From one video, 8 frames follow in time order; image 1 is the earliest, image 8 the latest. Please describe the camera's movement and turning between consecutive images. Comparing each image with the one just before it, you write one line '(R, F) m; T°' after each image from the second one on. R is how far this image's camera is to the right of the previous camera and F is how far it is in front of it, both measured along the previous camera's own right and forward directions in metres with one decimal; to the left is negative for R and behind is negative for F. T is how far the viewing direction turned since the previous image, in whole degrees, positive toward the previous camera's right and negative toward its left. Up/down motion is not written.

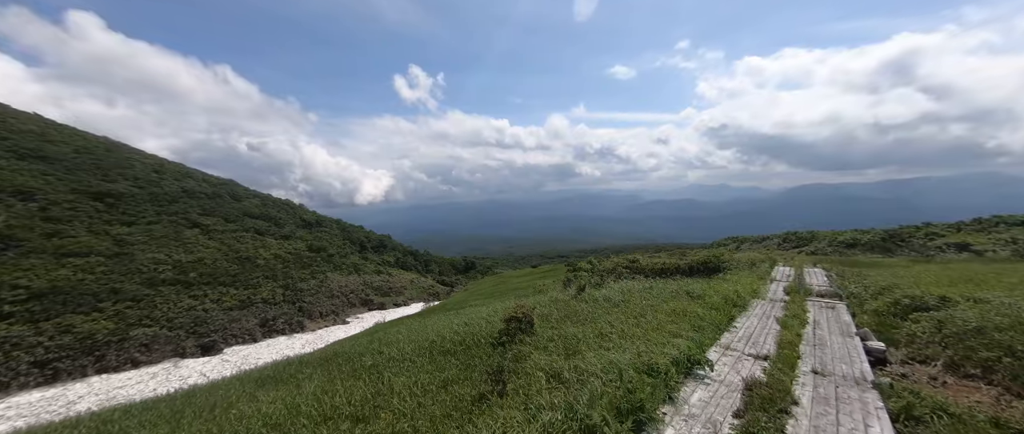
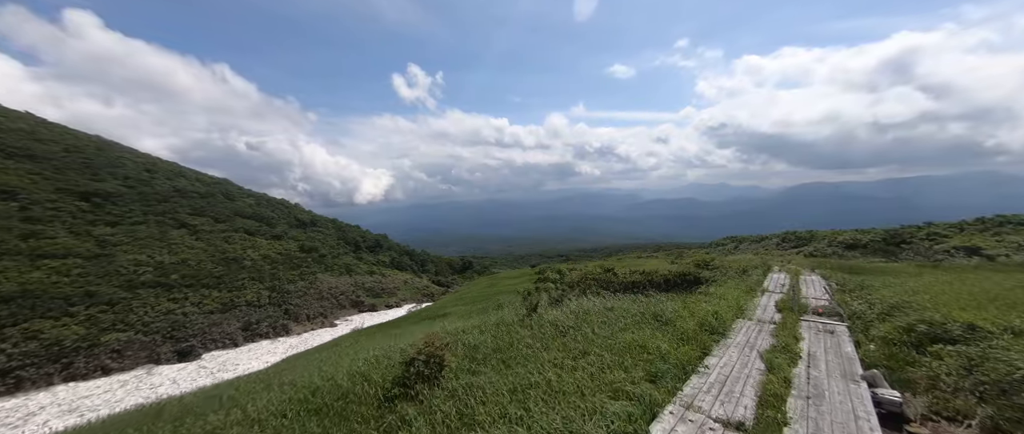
(+1.5, +1.7) m; 0°
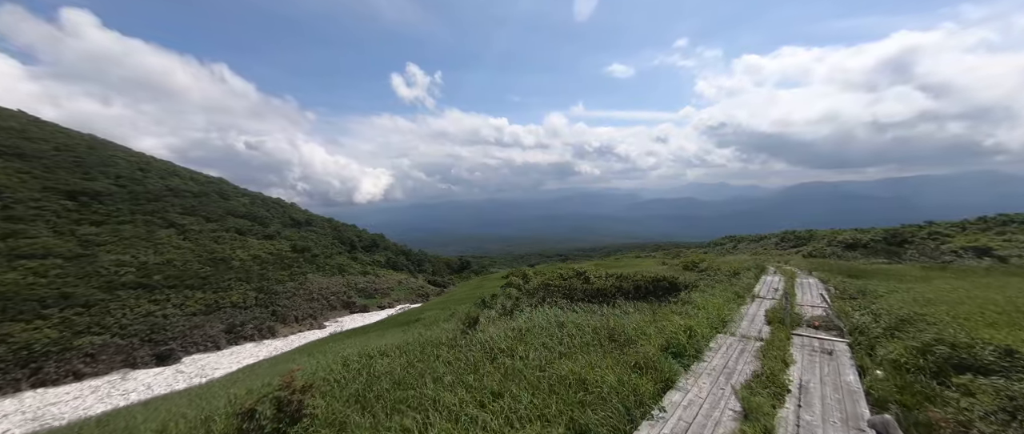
(+1.3, +1.5) m; 0°
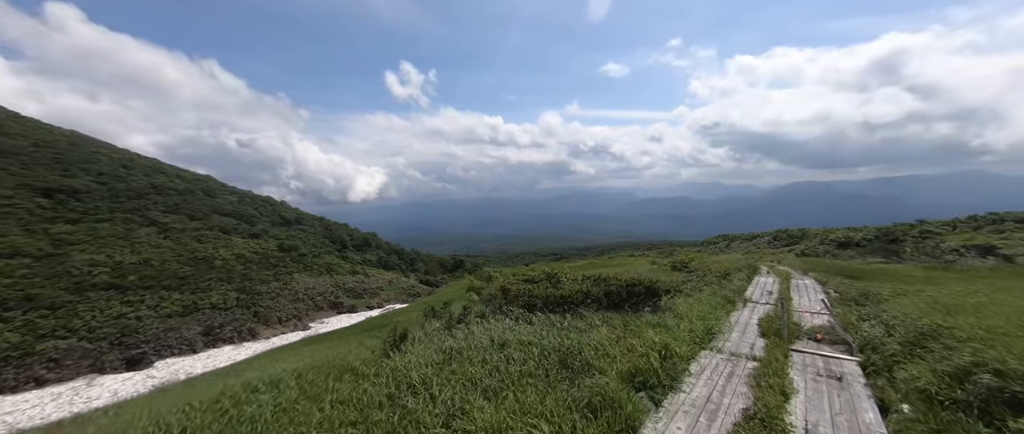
(+1.0, +1.5) m; +1°
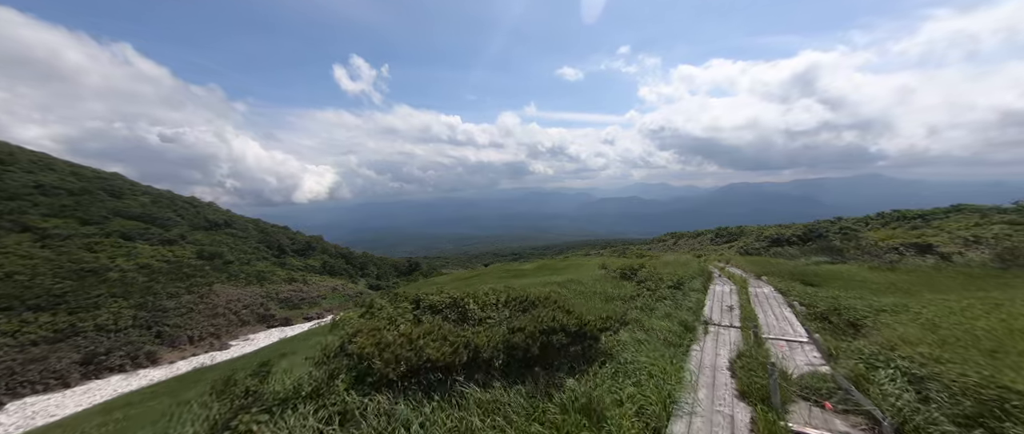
(+1.6, +3.2) m; +7°
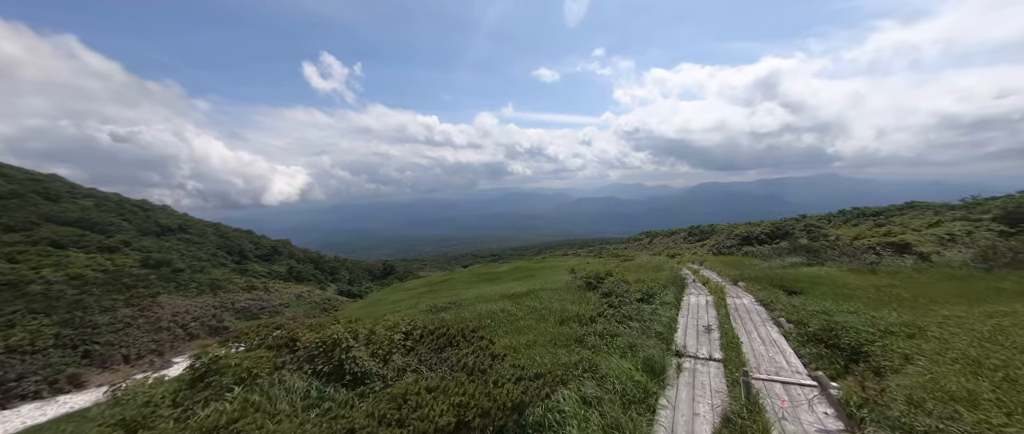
(+1.3, +2.4) m; +3°
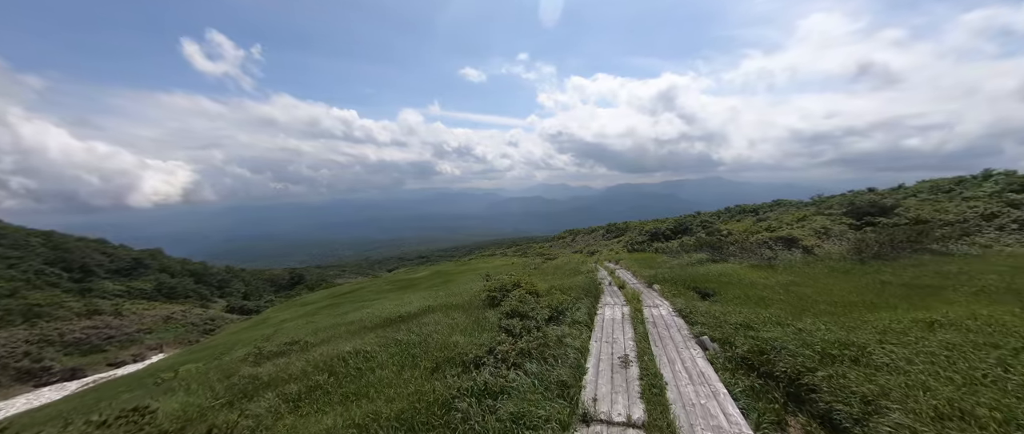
(+1.5, +2.9) m; +11°
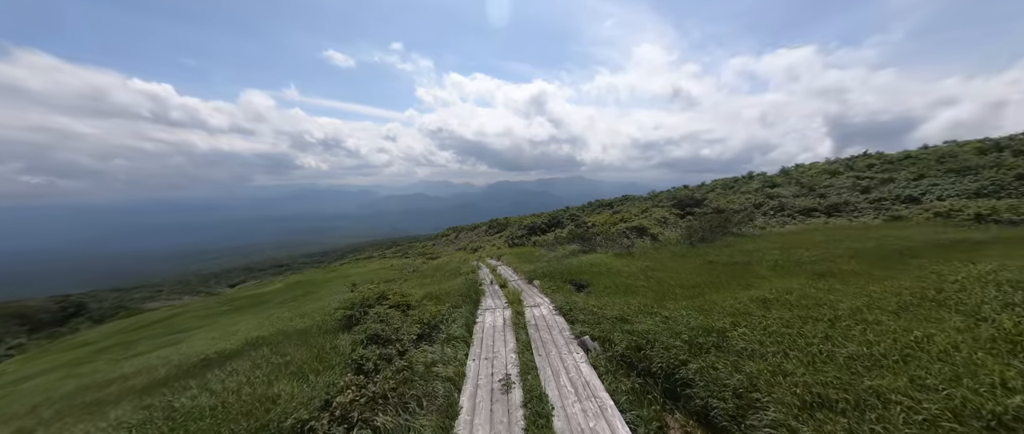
(+0.5, +1.5) m; +18°
